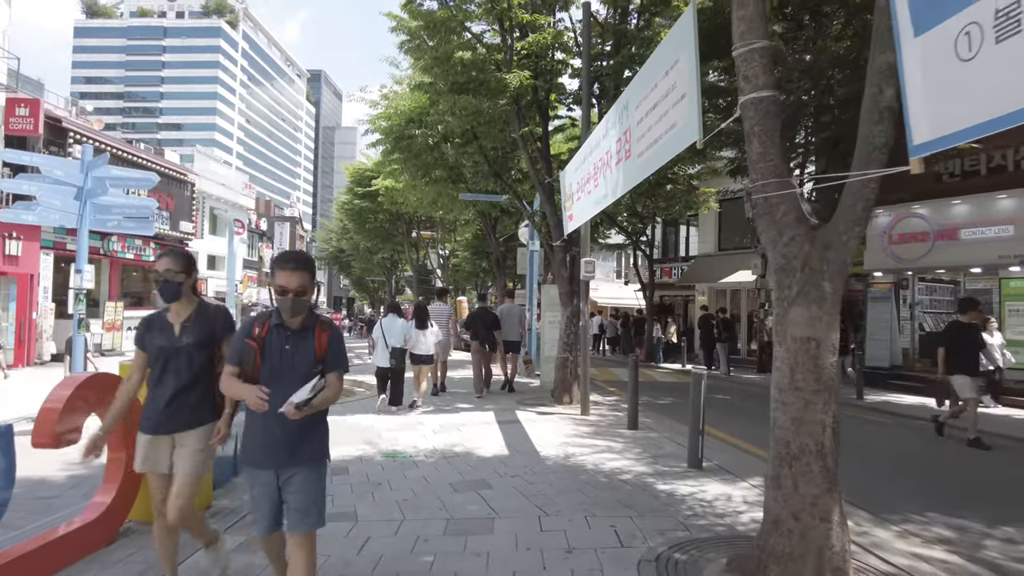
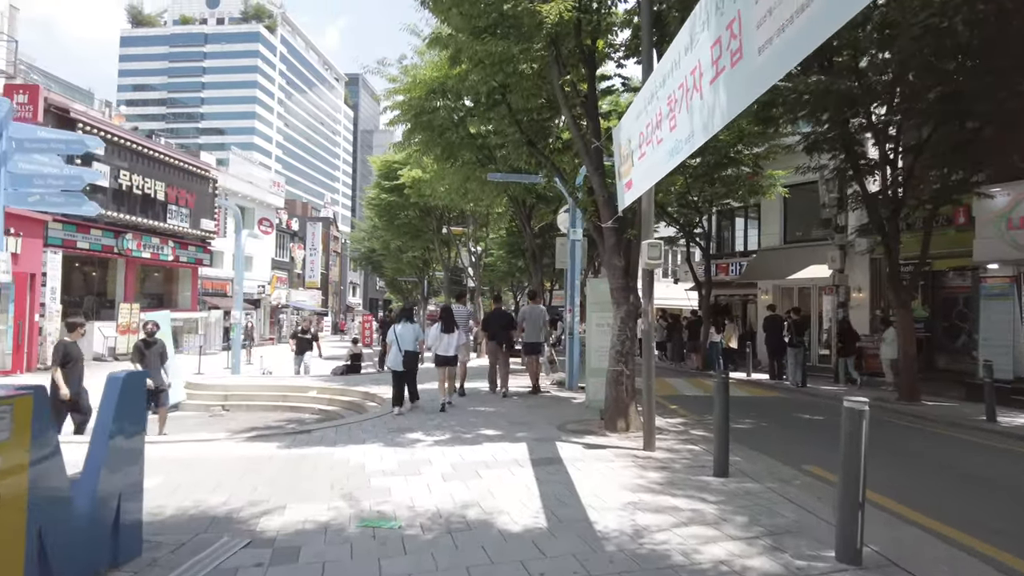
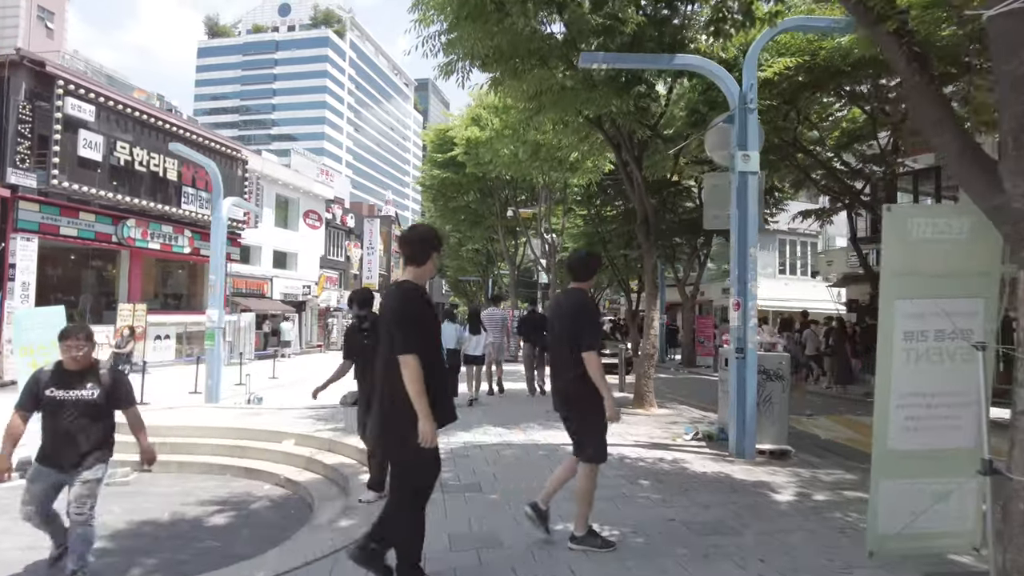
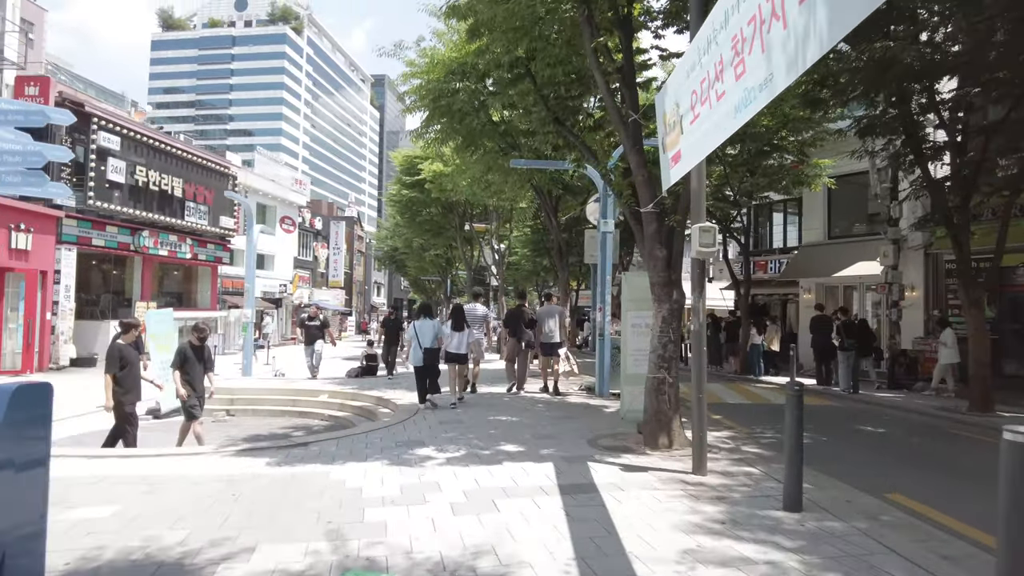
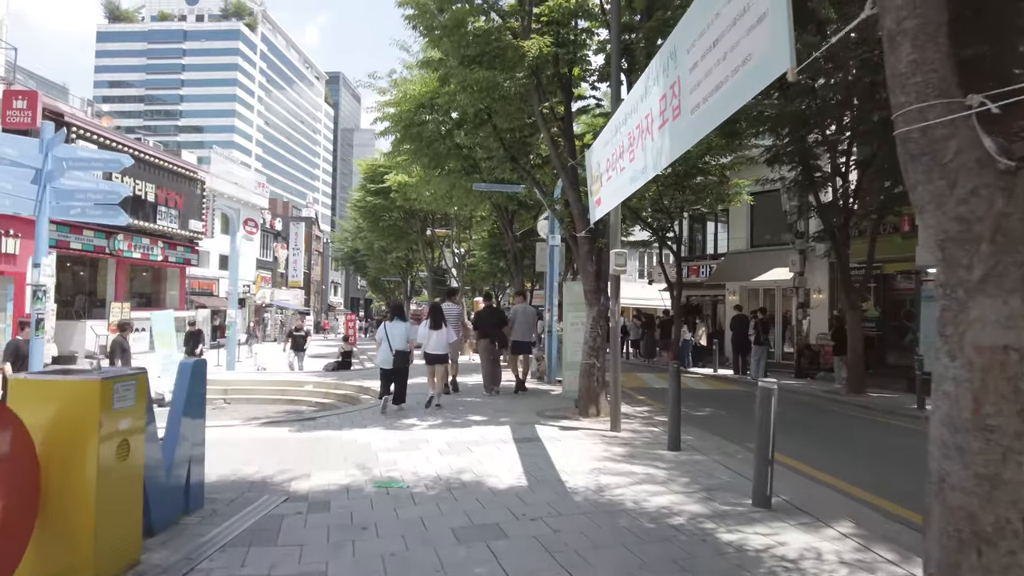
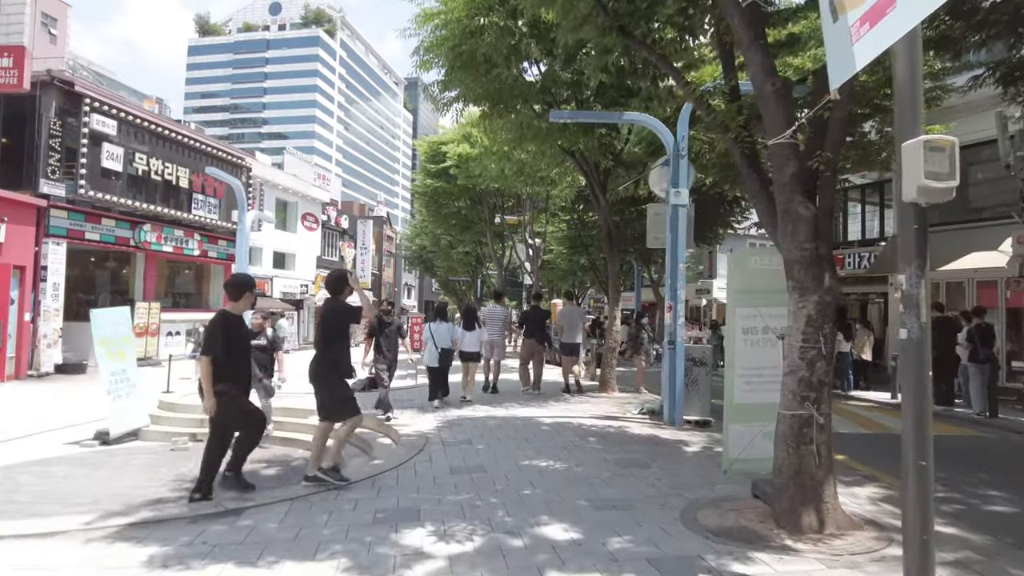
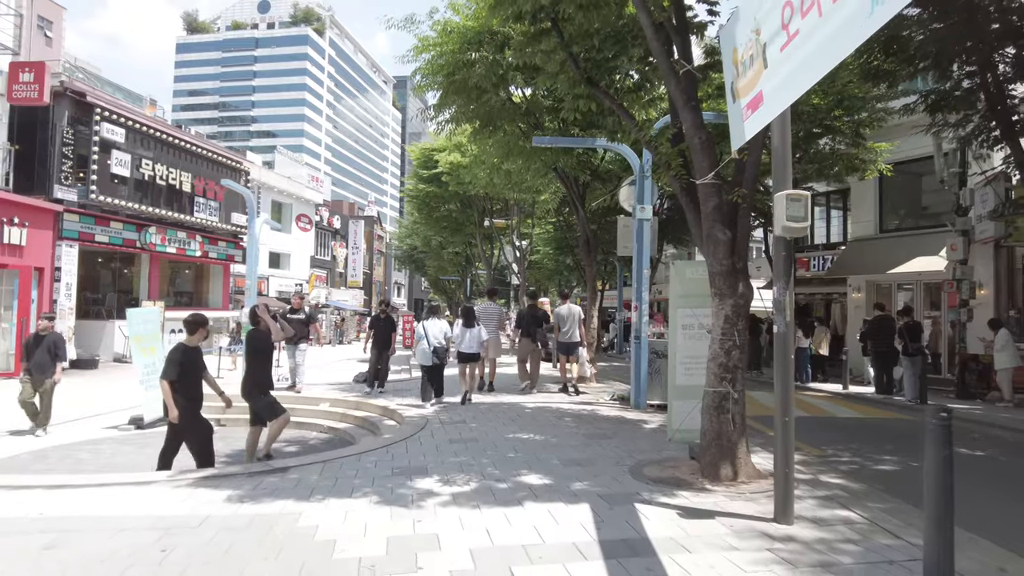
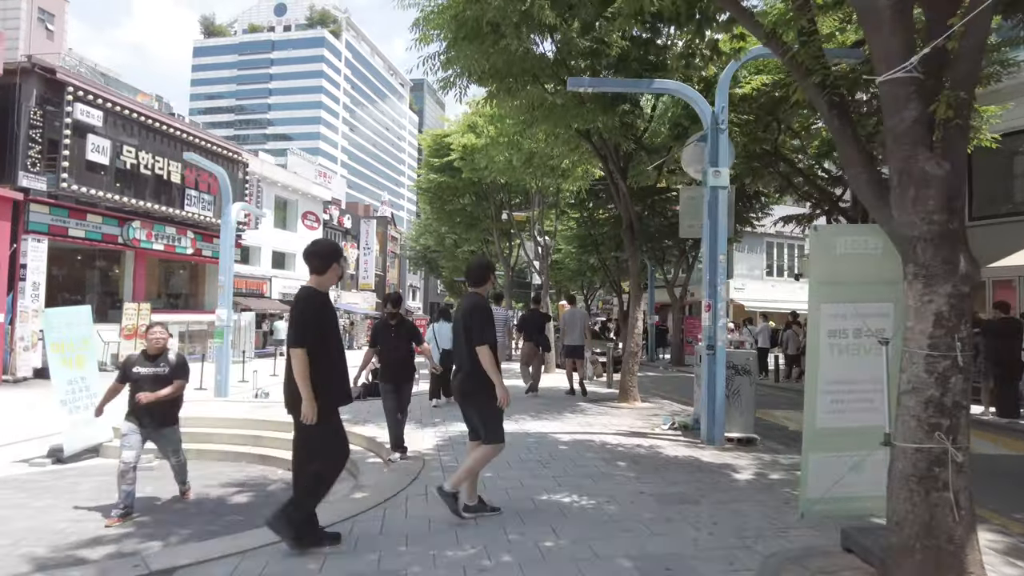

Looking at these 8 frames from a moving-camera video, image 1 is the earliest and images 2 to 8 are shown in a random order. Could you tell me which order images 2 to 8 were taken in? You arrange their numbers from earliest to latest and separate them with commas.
5, 2, 4, 7, 6, 8, 3
